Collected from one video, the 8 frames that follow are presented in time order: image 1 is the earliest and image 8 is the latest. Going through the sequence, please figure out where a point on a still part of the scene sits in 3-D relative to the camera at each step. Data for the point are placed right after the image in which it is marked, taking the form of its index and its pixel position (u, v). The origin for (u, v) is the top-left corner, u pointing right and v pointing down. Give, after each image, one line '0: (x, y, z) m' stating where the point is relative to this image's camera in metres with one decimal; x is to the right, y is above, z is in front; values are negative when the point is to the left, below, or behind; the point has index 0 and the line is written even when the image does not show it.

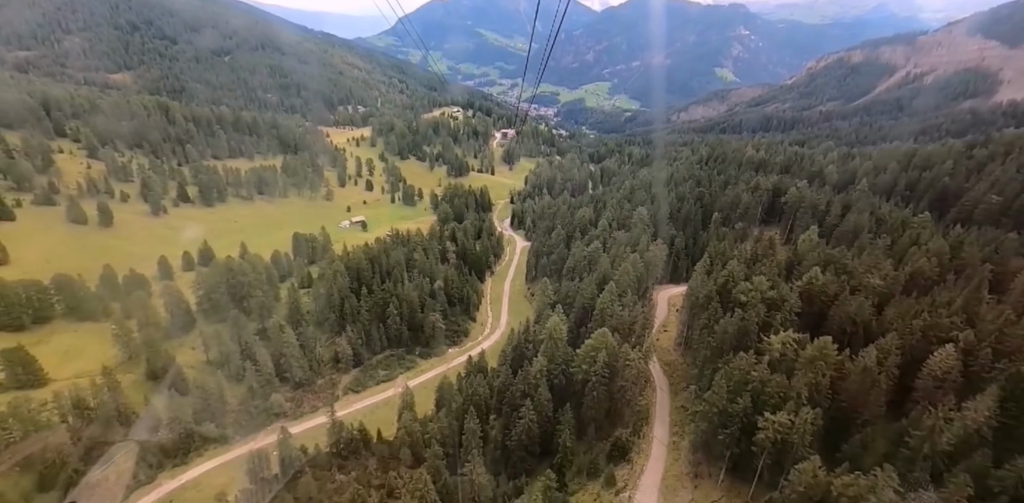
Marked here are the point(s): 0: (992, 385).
0: (+19.5, -5.9, +17.5) m
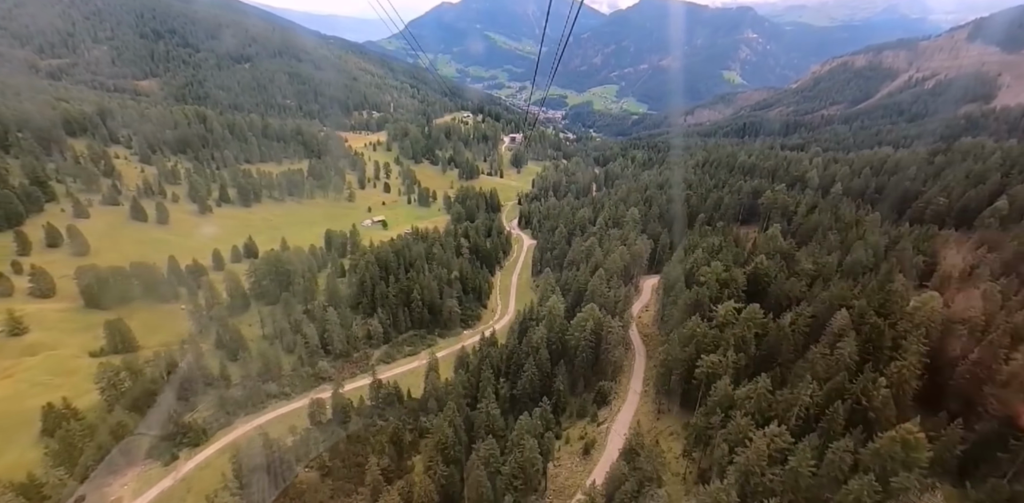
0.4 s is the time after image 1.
0: (+19.9, -5.1, +24.3) m
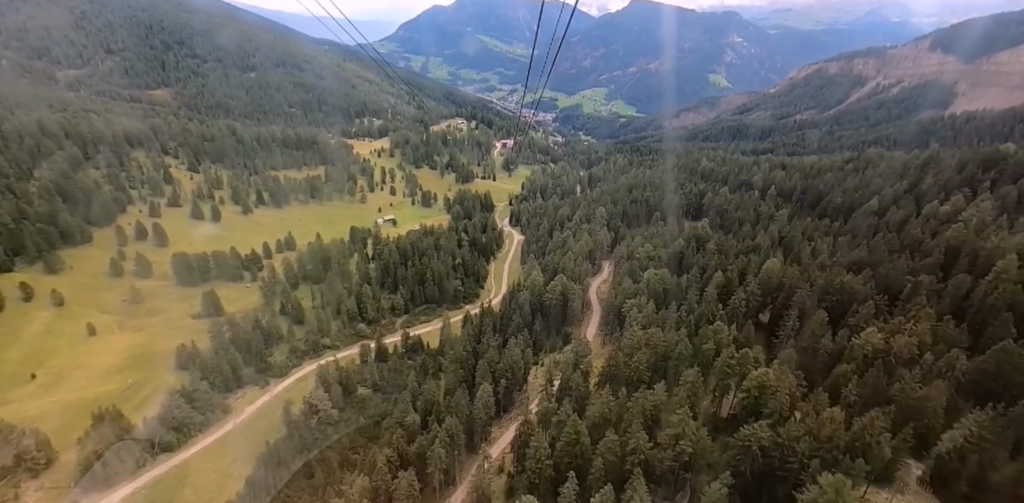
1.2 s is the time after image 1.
0: (+19.2, -3.4, +38.6) m
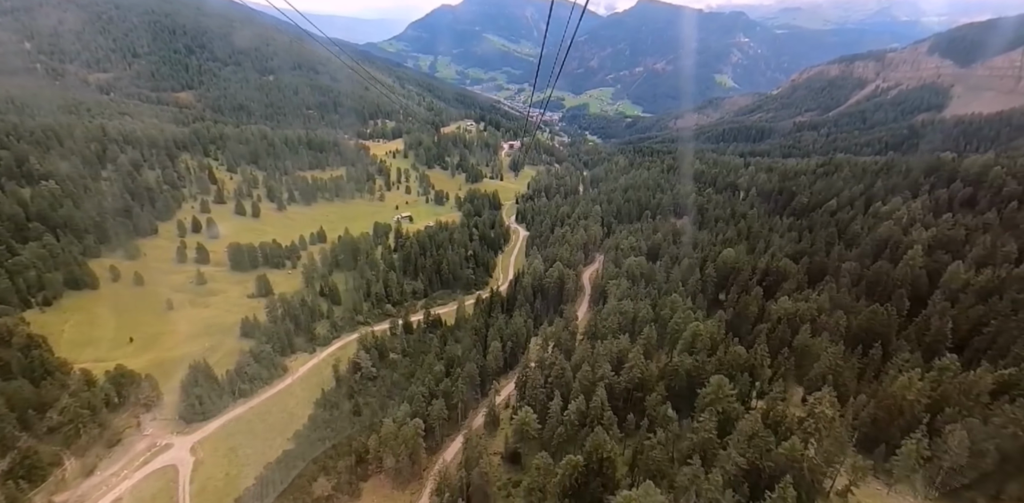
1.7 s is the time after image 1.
0: (+19.7, -2.3, +47.9) m
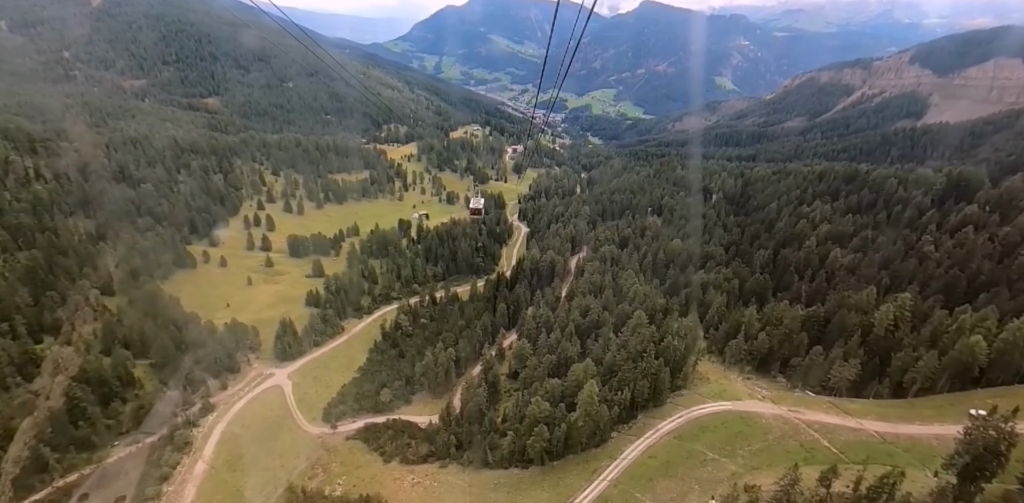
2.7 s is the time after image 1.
0: (+20.1, -0.7, +64.3) m
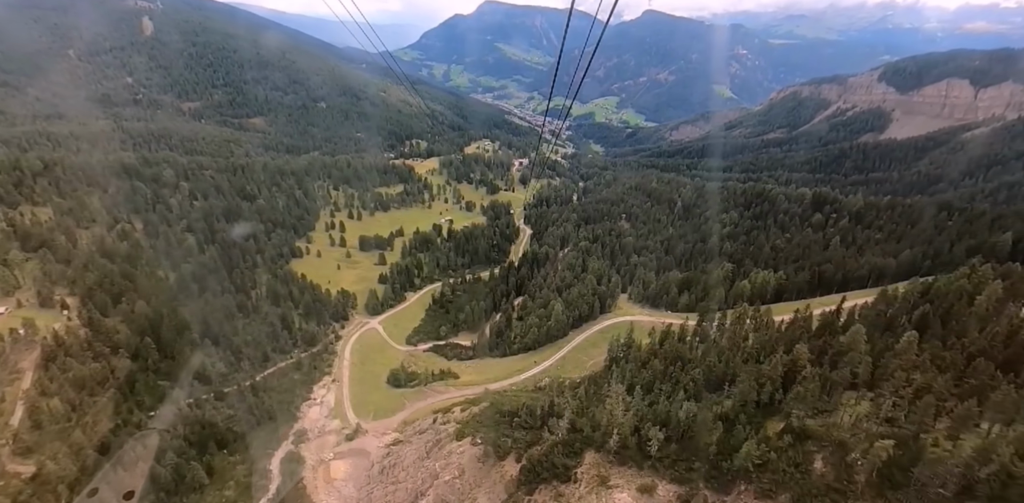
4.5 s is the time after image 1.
0: (+21.7, +0.8, +97.2) m
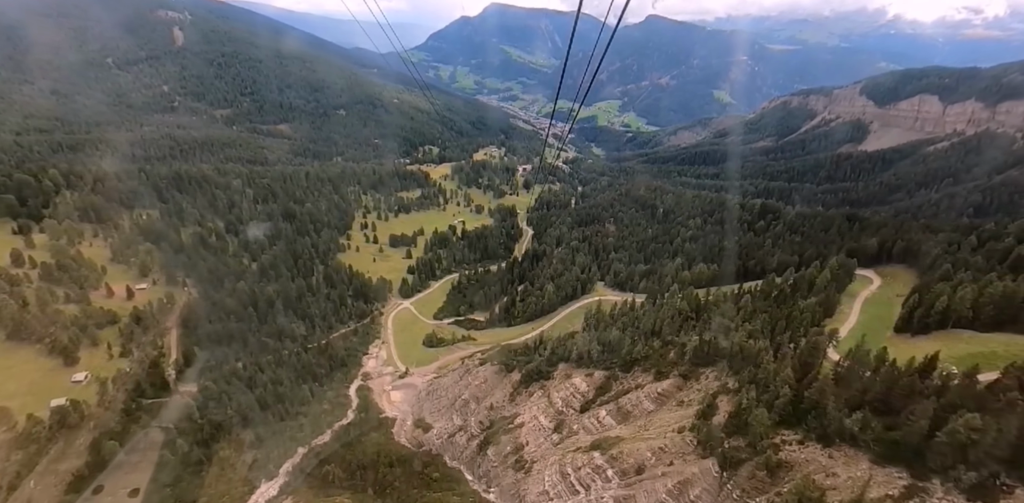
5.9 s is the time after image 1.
0: (+23.0, +1.4, +120.8) m
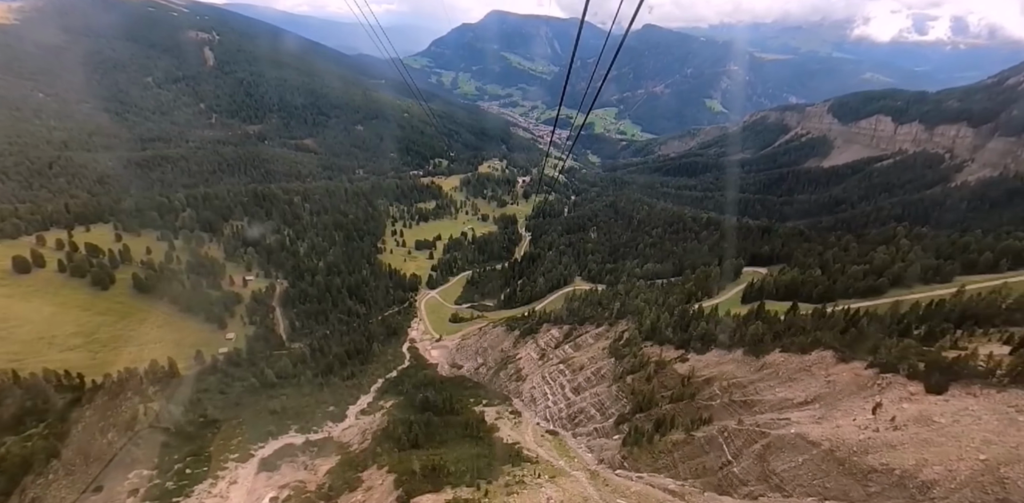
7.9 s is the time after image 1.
0: (+23.6, +0.4, +156.4) m
